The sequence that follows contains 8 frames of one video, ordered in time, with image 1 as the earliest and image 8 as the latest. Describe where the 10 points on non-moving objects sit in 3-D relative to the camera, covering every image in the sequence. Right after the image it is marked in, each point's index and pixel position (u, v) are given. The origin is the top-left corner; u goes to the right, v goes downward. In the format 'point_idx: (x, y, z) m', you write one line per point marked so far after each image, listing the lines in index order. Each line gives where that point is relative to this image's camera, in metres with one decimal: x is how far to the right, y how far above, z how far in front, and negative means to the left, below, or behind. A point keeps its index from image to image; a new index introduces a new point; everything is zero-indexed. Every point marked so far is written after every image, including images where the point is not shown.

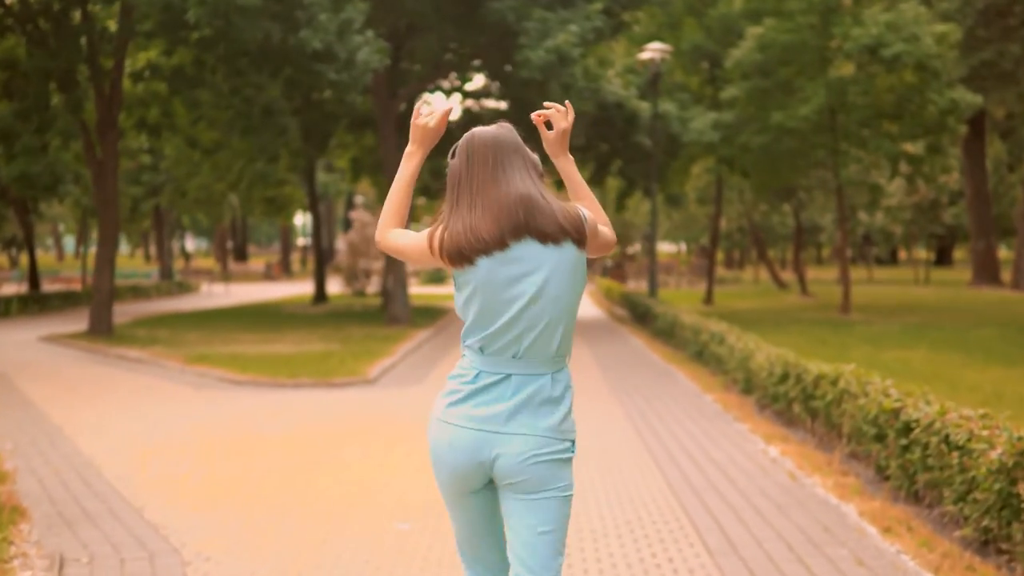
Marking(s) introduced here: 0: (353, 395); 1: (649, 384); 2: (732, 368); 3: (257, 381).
0: (-1.9, -1.2, +14.1) m
1: (+1.8, -1.2, +15.7) m
2: (+2.6, -1.0, +14.4) m
3: (-3.1, -1.1, +15.0) m
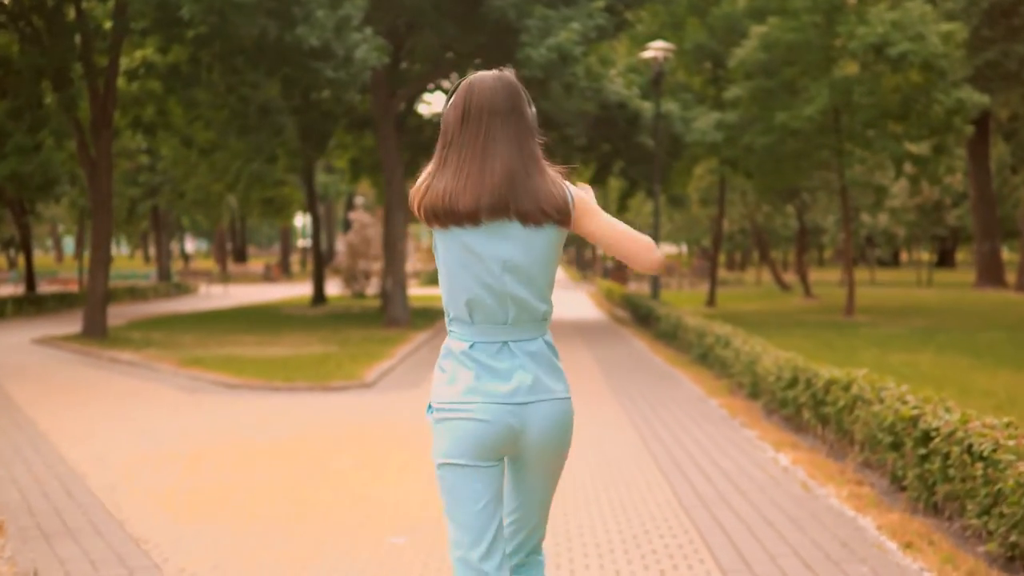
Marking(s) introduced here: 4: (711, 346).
0: (-1.9, -1.3, +13.8) m
1: (+1.8, -1.2, +15.4) m
2: (+2.7, -1.0, +14.0) m
3: (-3.1, -1.2, +14.6) m
4: (+2.7, -0.8, +16.5) m
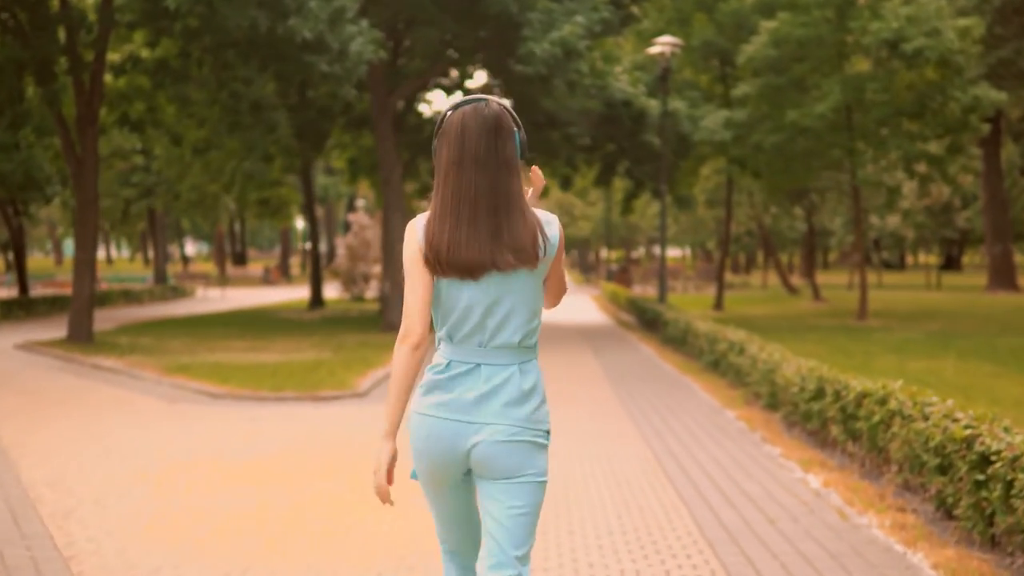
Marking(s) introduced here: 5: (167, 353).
0: (-1.8, -1.3, +12.9) m
1: (+1.8, -1.3, +14.5) m
2: (+2.7, -1.0, +13.1) m
3: (-3.1, -1.2, +13.7) m
4: (+2.7, -0.8, +15.6) m
5: (-5.4, -1.0, +19.1) m
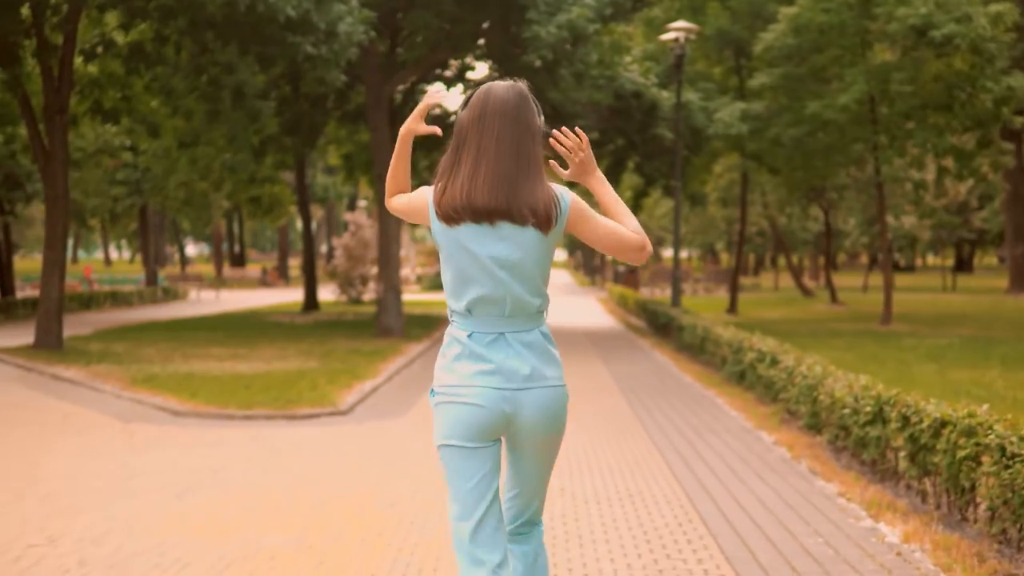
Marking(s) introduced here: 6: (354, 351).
0: (-1.8, -1.3, +11.2) m
1: (+1.8, -1.3, +12.8) m
2: (+2.7, -1.1, +11.5) m
3: (-3.1, -1.2, +12.1) m
4: (+2.8, -0.9, +14.0) m
5: (-5.4, -1.1, +17.5) m
6: (-2.6, -1.0, +19.8) m
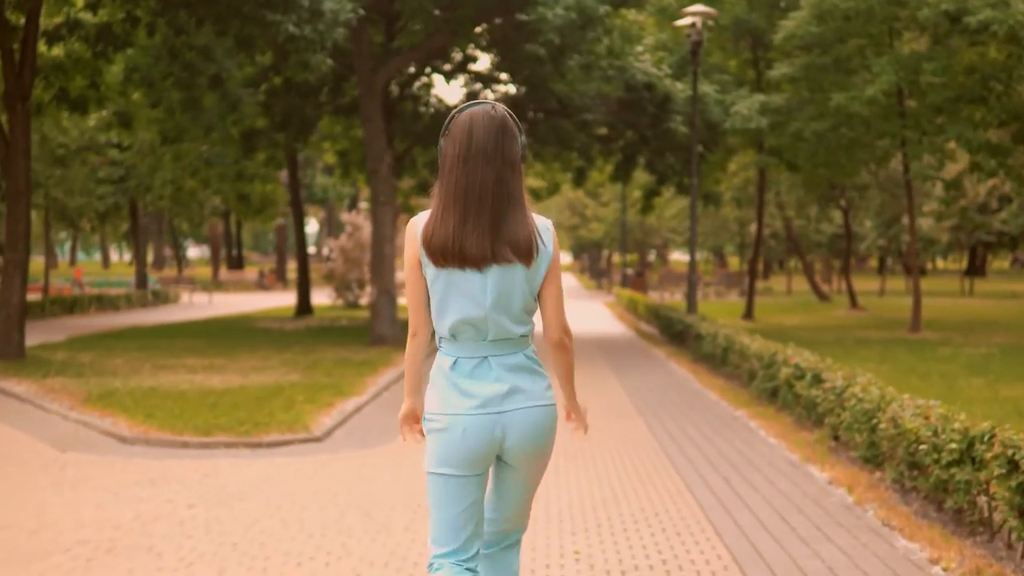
0: (-1.8, -1.4, +9.5) m
1: (+1.8, -1.4, +11.1) m
2: (+2.7, -1.1, +9.7) m
3: (-3.1, -1.3, +10.4) m
4: (+2.8, -0.9, +12.2) m
5: (-5.4, -1.1, +15.8) m
6: (-2.5, -1.1, +18.0) m
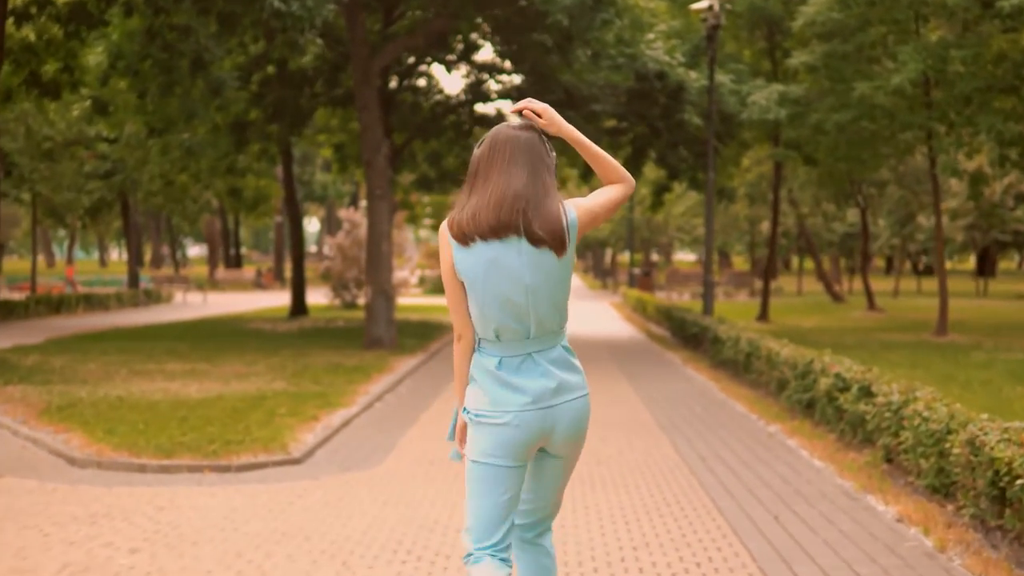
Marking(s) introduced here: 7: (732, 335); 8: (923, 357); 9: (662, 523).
0: (-1.7, -1.4, +8.2) m
1: (+1.9, -1.4, +9.7) m
2: (+2.8, -1.1, +8.4) m
3: (-3.0, -1.3, +9.0) m
4: (+2.9, -0.9, +10.9) m
5: (-5.3, -1.1, +14.4) m
6: (-2.5, -1.1, +16.7) m
7: (+3.1, -0.7, +16.9) m
8: (+6.7, -1.1, +19.6) m
9: (+0.9, -1.4, +7.3) m
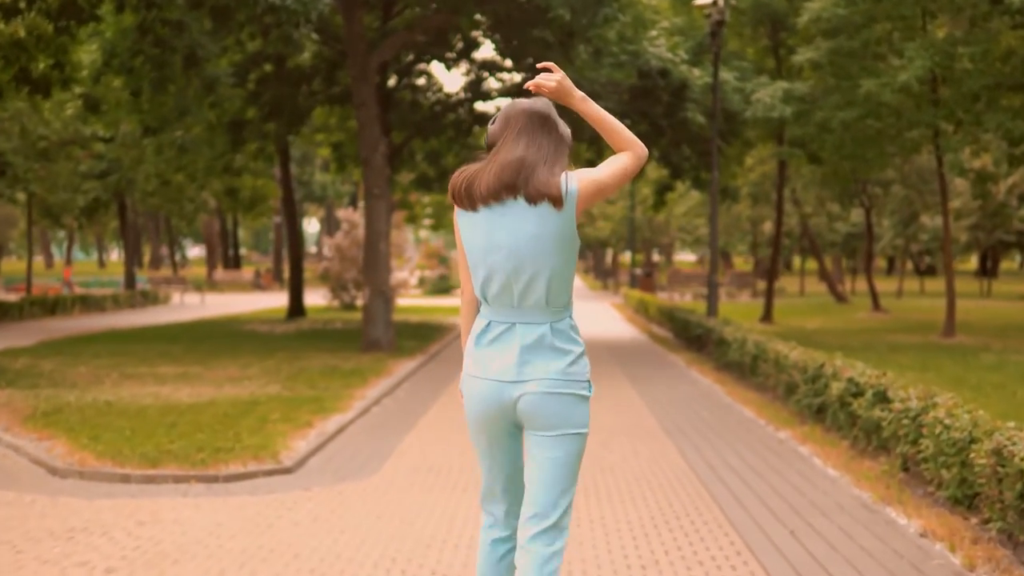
0: (-1.7, -1.4, +7.8) m
1: (+1.9, -1.4, +9.3) m
2: (+2.8, -1.1, +8.0) m
3: (-3.0, -1.3, +8.6) m
4: (+2.9, -1.0, +10.5) m
5: (-5.3, -1.1, +14.0) m
6: (-2.5, -1.1, +16.3) m
7: (+3.1, -0.7, +16.5) m
8: (+6.7, -1.1, +19.2) m
9: (+0.9, -1.4, +6.9) m
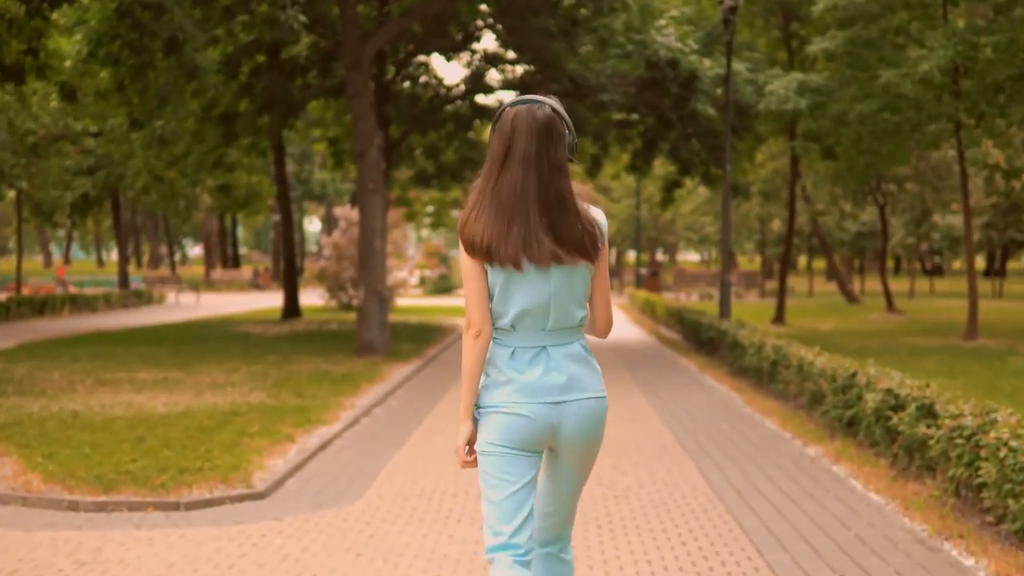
0: (-1.7, -1.4, +6.8) m
1: (+1.9, -1.4, +8.3) m
2: (+2.8, -1.1, +7.0) m
3: (-3.0, -1.3, +7.6) m
4: (+2.9, -1.0, +9.5) m
5: (-5.3, -1.1, +13.0) m
6: (-2.4, -1.1, +15.3) m
7: (+3.1, -0.7, +15.5) m
8: (+6.7, -1.1, +18.2) m
9: (+0.9, -1.4, +5.9) m
